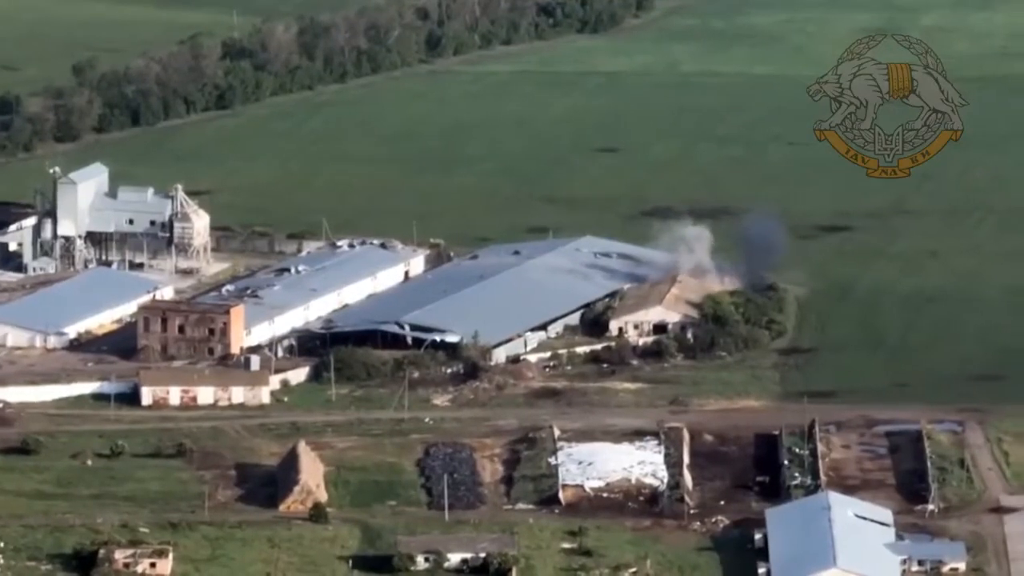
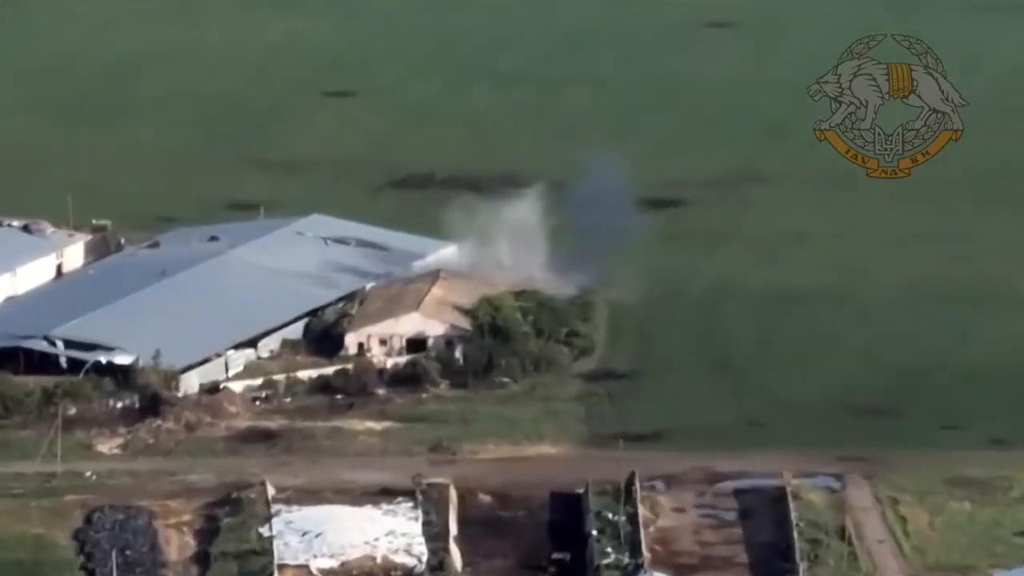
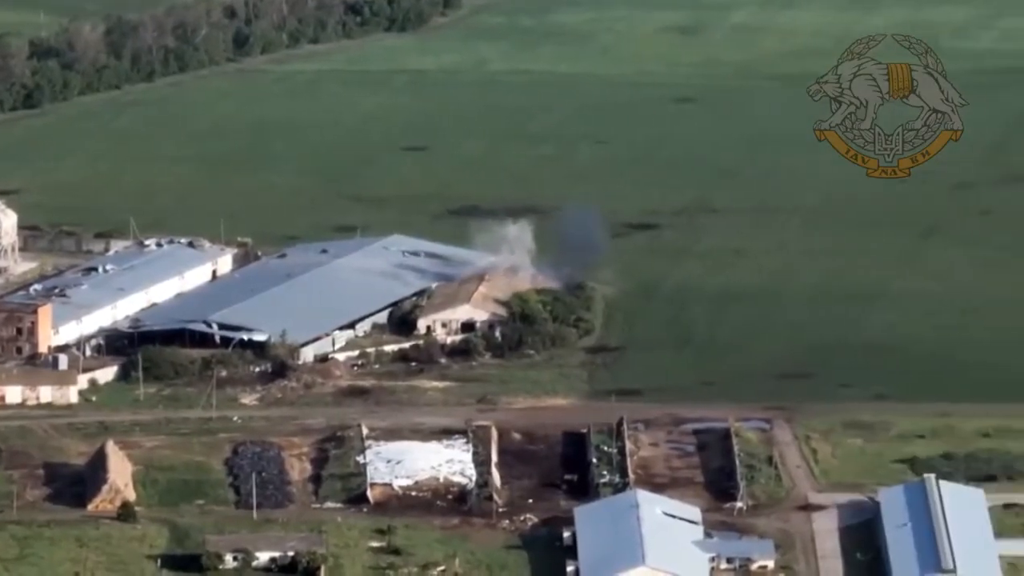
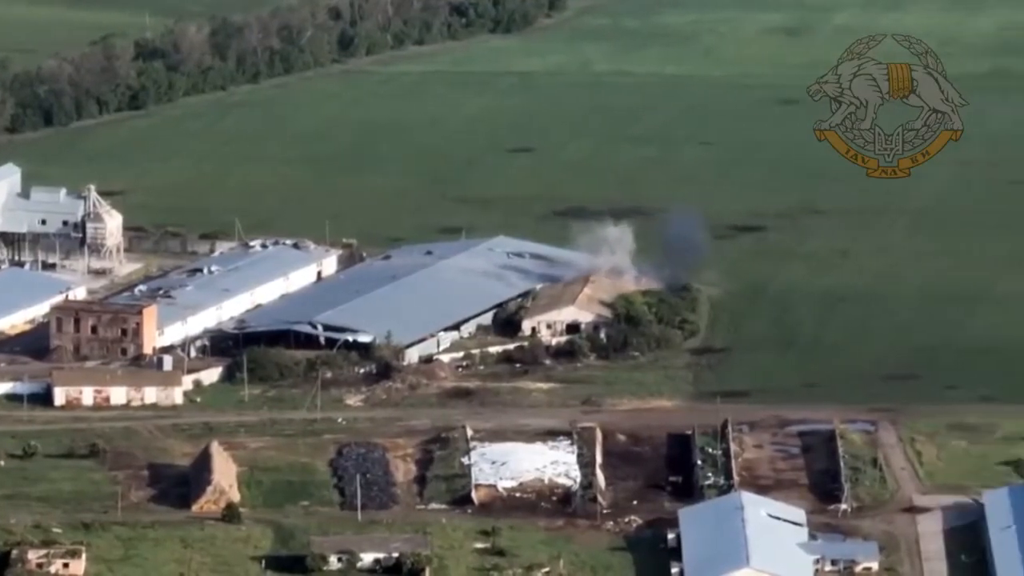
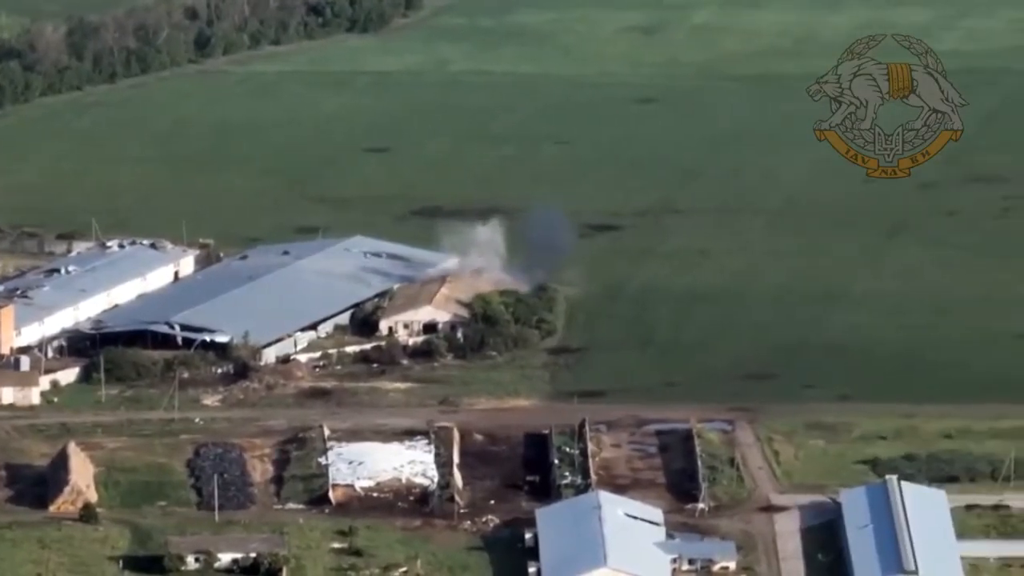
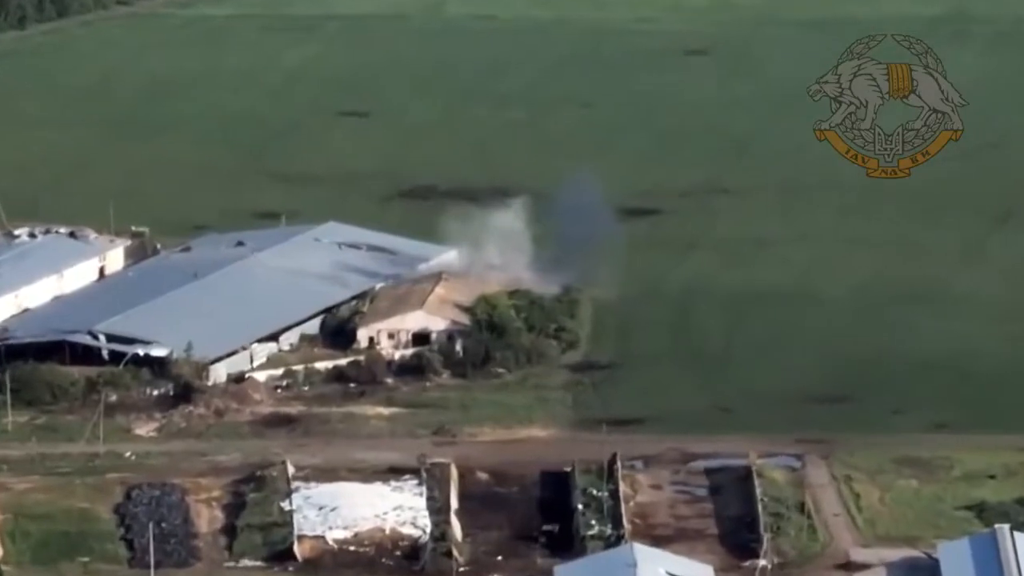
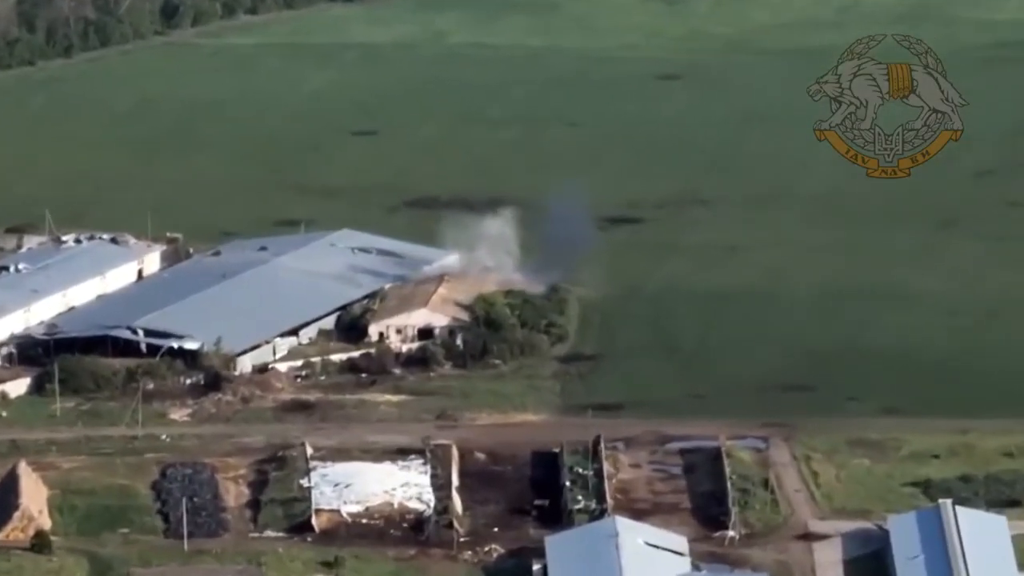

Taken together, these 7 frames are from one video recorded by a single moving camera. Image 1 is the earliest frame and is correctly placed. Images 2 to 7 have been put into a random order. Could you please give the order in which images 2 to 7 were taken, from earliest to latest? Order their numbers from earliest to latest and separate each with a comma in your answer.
4, 3, 5, 7, 6, 2
